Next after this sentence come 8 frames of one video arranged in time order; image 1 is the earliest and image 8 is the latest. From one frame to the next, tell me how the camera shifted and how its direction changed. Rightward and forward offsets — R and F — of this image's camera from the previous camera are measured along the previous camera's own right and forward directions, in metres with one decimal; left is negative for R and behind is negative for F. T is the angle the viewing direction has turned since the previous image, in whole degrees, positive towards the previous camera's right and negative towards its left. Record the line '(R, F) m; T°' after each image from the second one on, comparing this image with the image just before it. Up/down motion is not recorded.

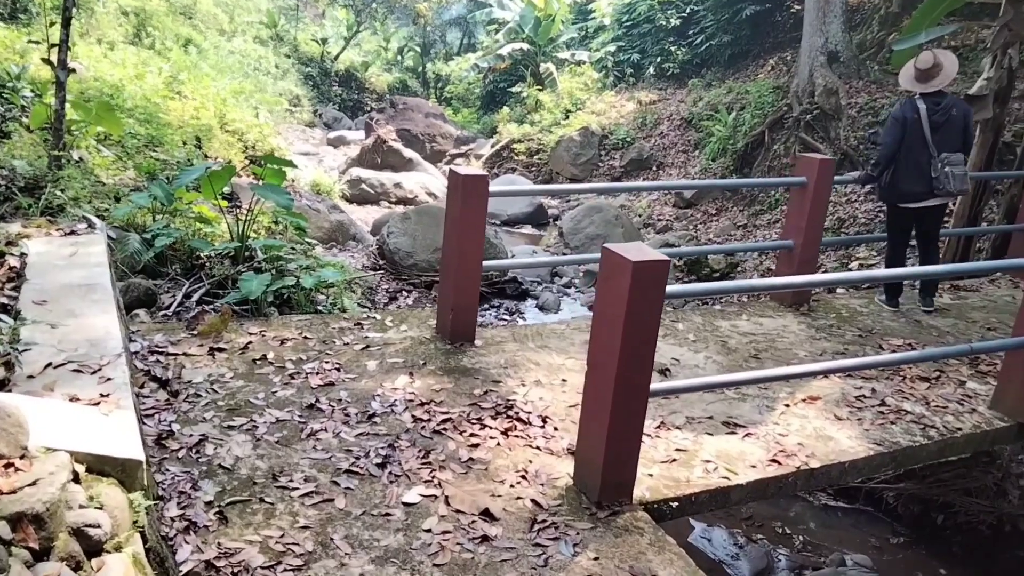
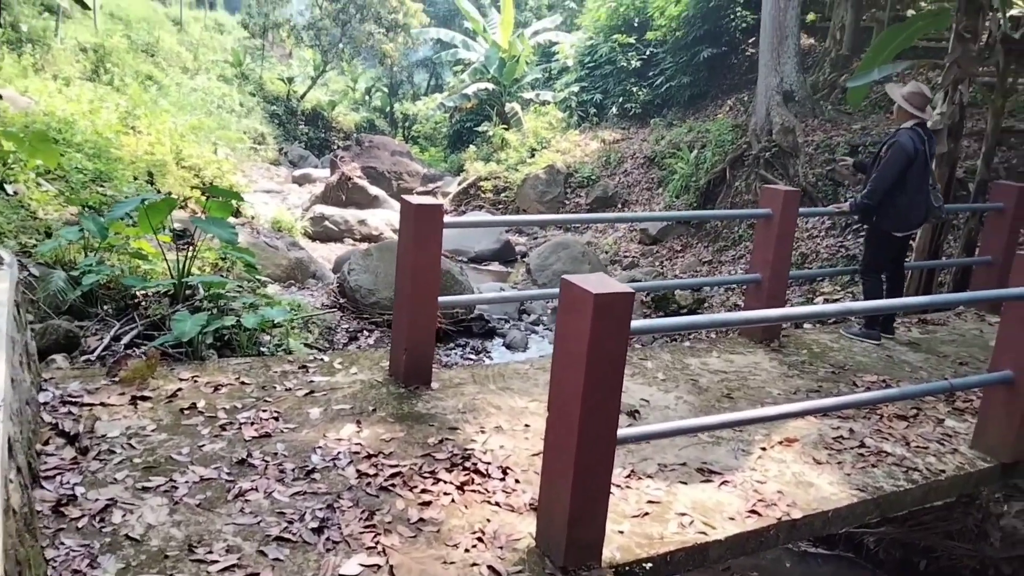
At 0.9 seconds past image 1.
(0.0, +0.2) m; +2°
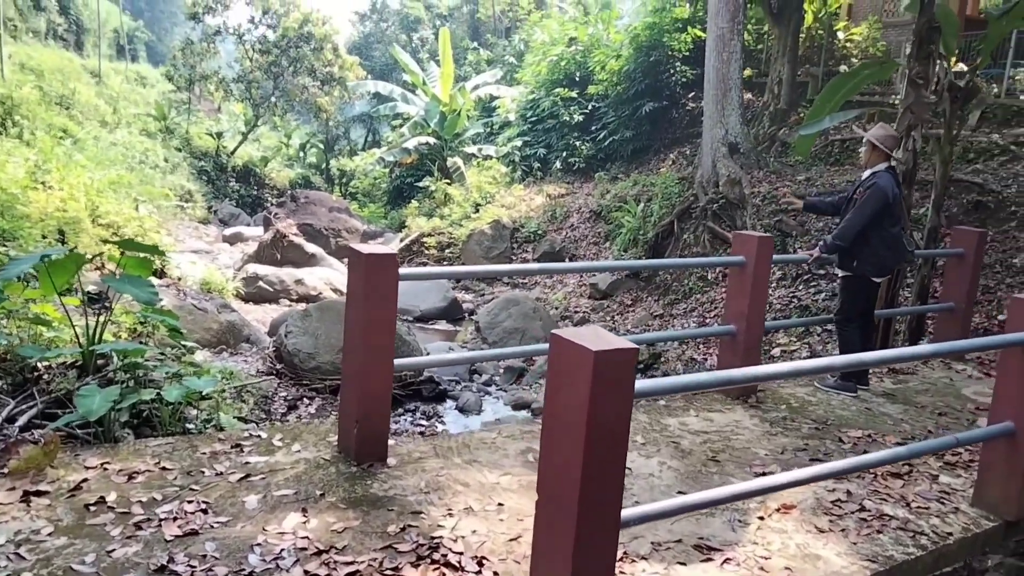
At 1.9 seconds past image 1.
(-0.1, +0.3) m; +3°
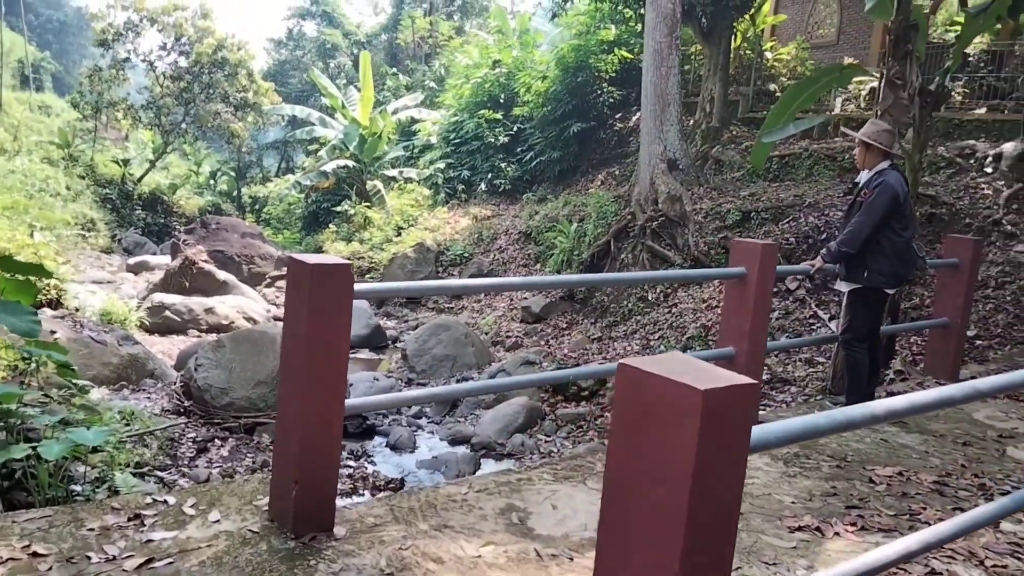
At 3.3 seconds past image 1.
(-0.1, +0.6) m; +5°
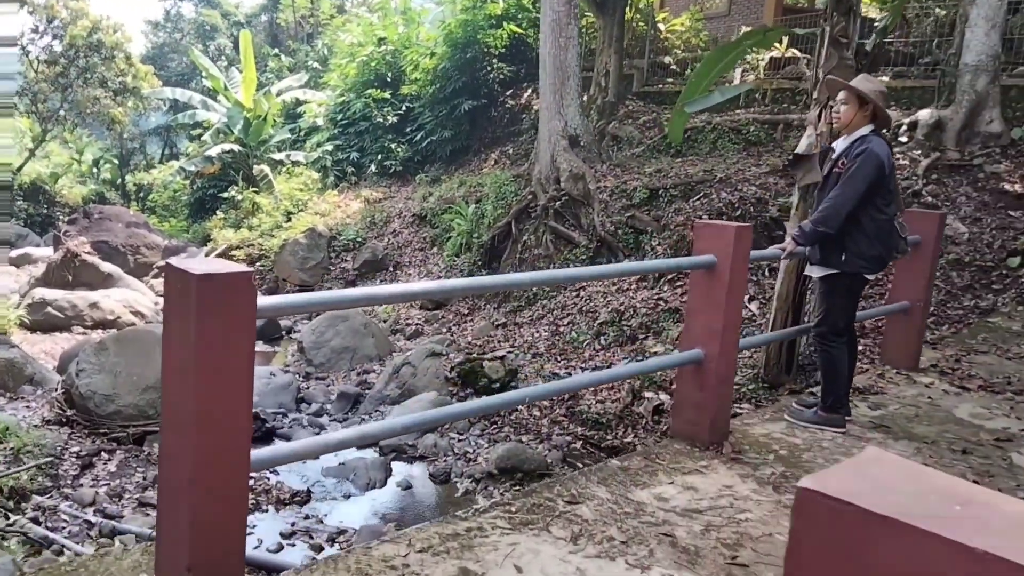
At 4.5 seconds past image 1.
(-0.1, +0.5) m; +6°
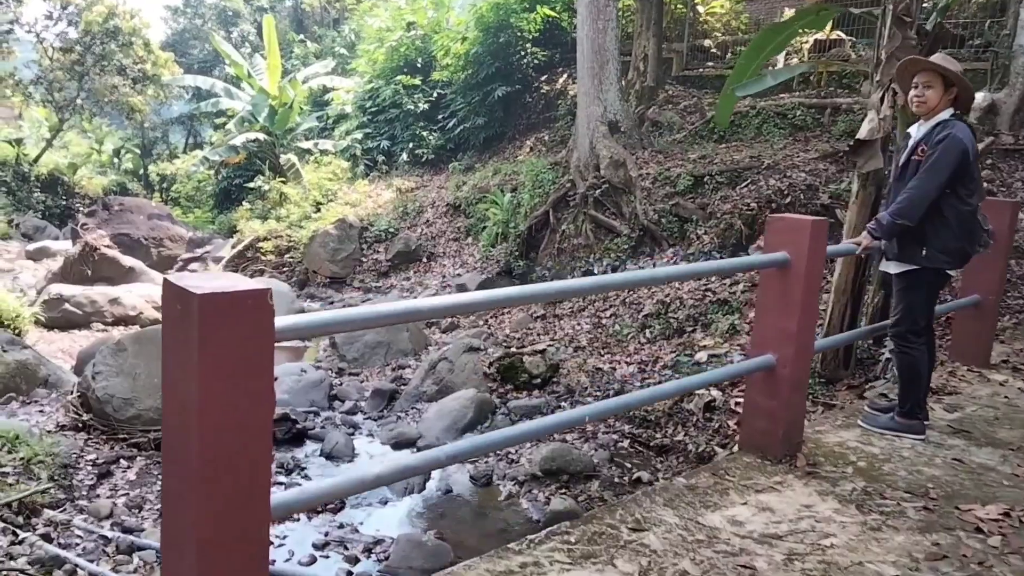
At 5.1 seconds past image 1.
(0.0, +0.2) m; -2°
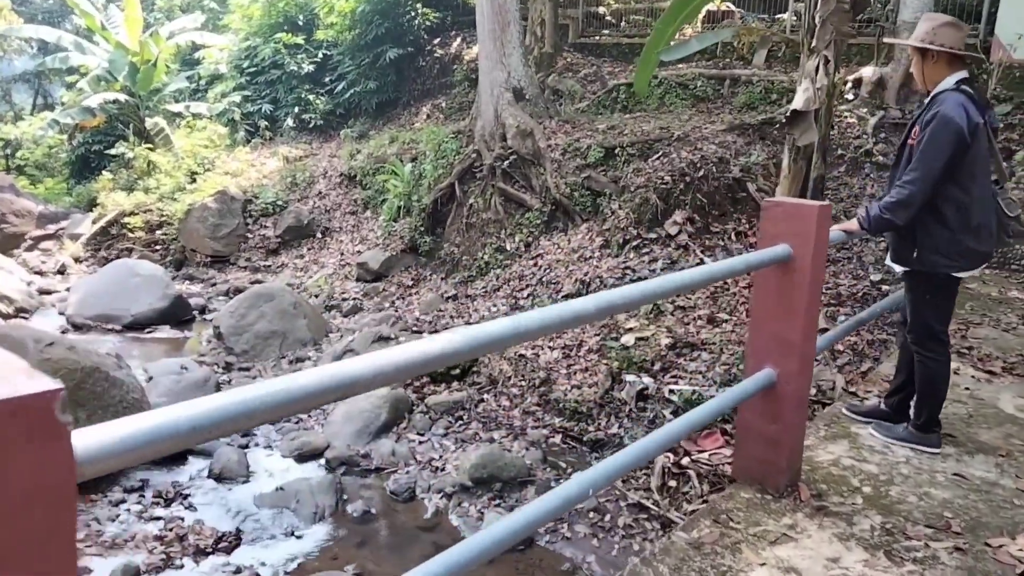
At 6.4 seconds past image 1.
(-0.1, +0.4) m; +6°
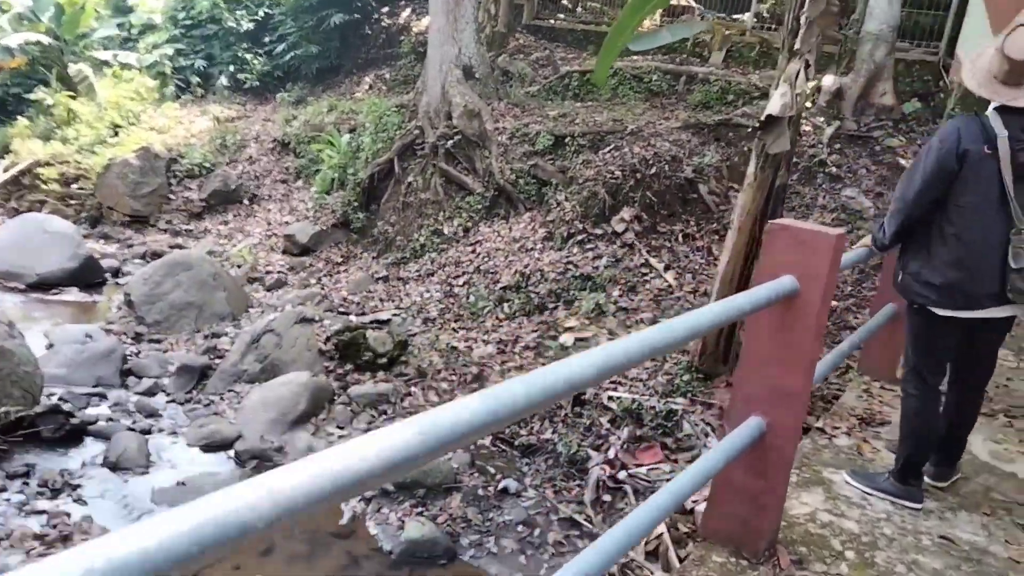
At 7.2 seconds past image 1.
(0.0, +0.3) m; +4°
